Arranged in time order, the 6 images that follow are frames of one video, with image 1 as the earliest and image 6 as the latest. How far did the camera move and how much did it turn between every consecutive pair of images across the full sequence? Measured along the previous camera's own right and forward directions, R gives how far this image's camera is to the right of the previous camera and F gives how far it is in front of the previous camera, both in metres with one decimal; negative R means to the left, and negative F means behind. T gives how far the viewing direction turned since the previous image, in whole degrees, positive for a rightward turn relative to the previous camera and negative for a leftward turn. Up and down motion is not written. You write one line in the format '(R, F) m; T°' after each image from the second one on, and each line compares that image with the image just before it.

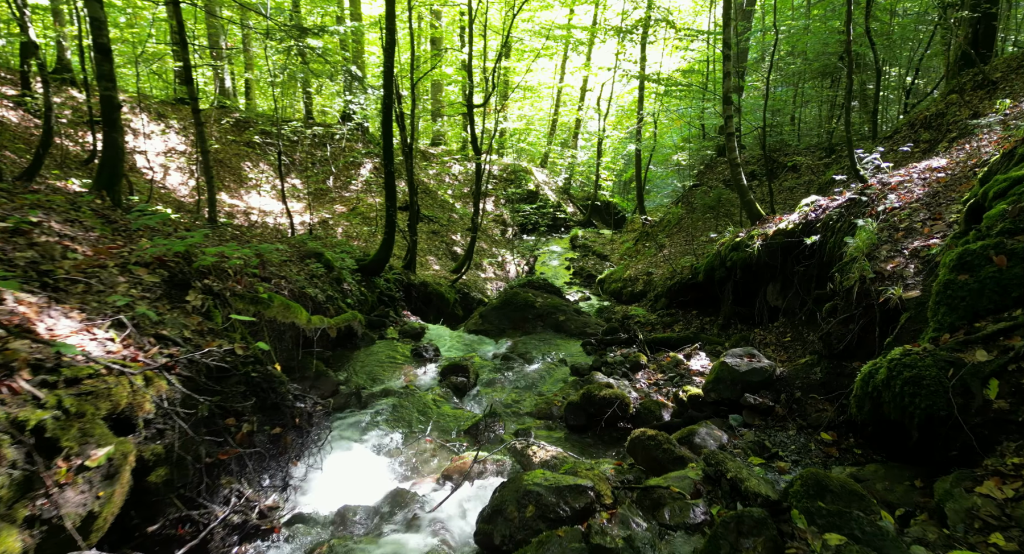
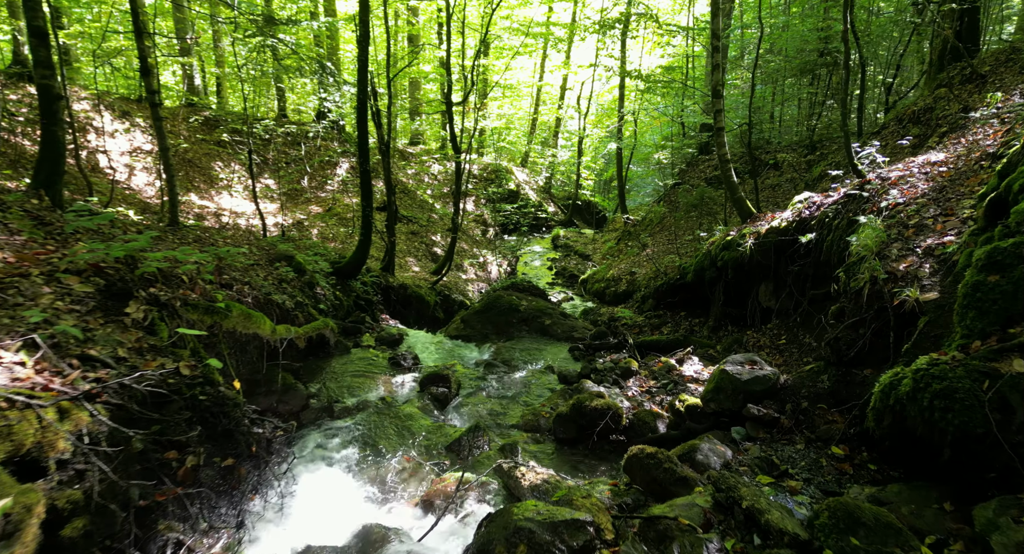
(0.0, +0.5) m; +2°
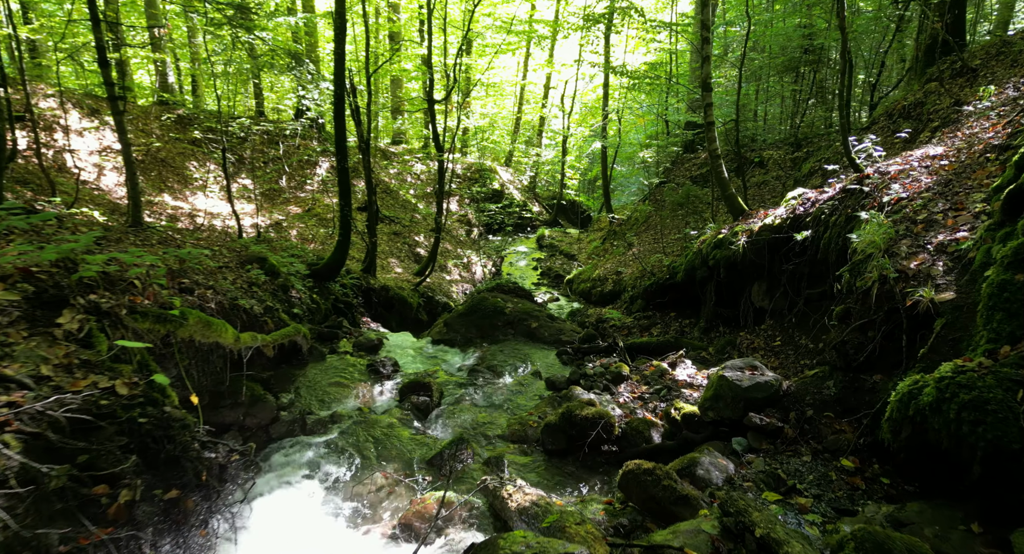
(0.0, +0.4) m; +2°
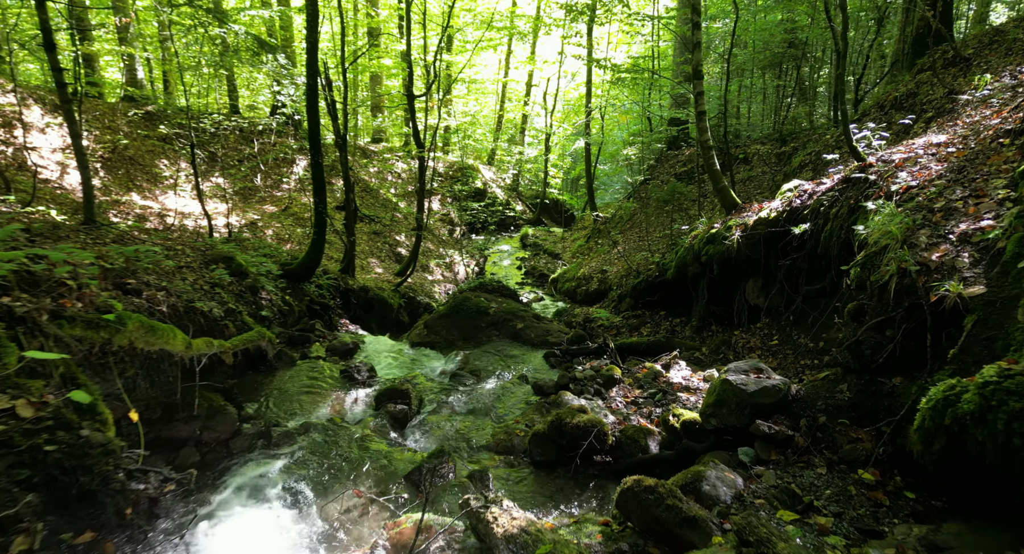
(0.0, +0.5) m; +2°
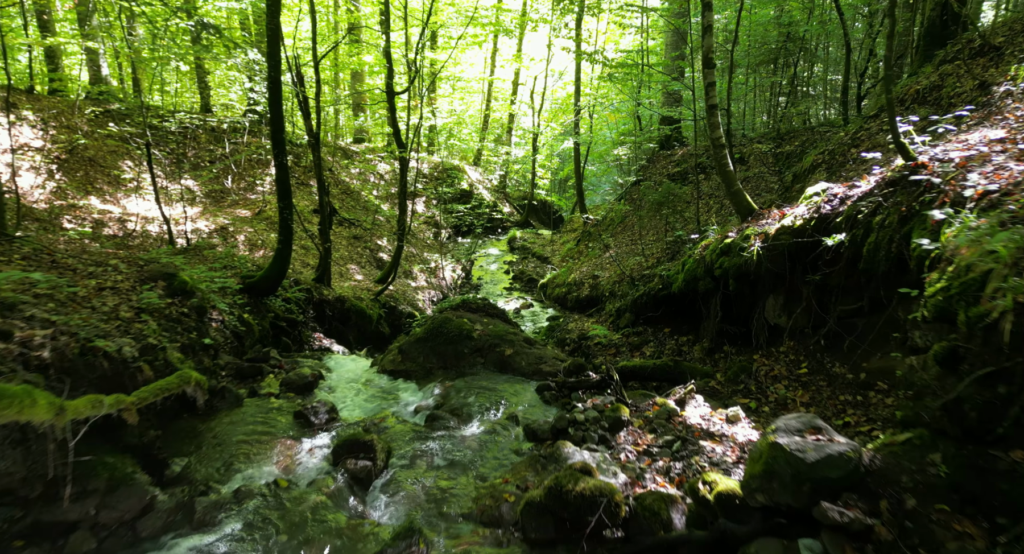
(0.0, +1.2) m; +1°
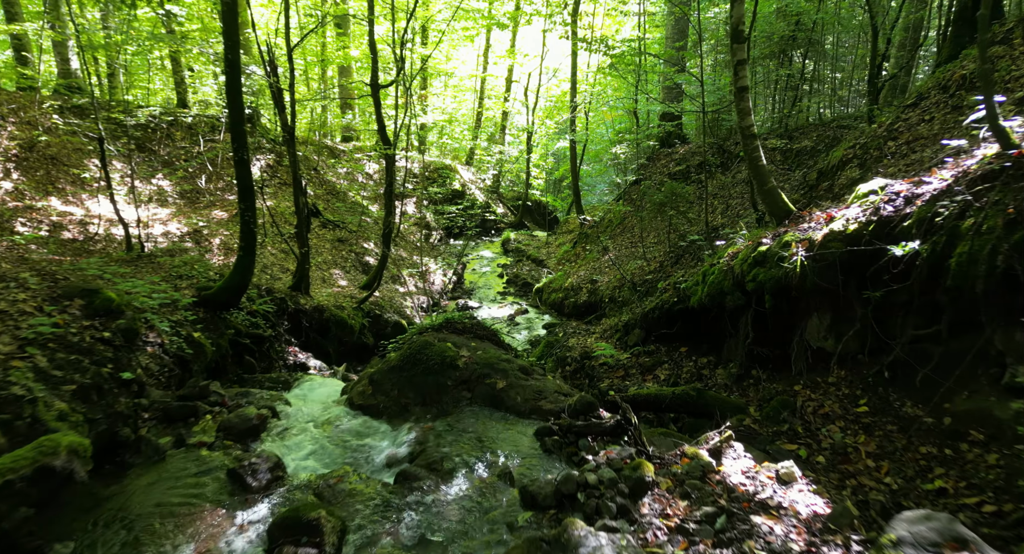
(0.0, +1.3) m; +1°
